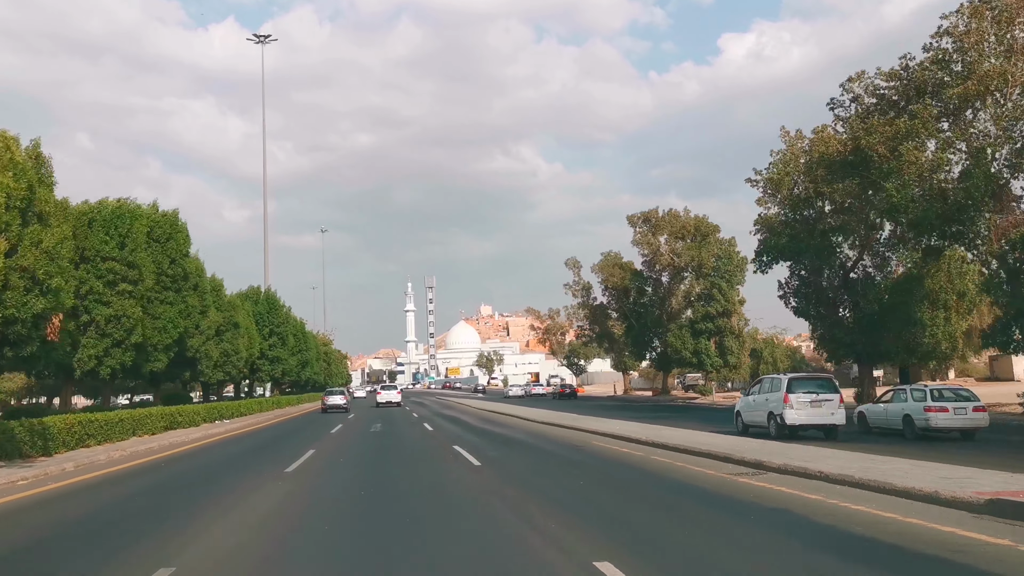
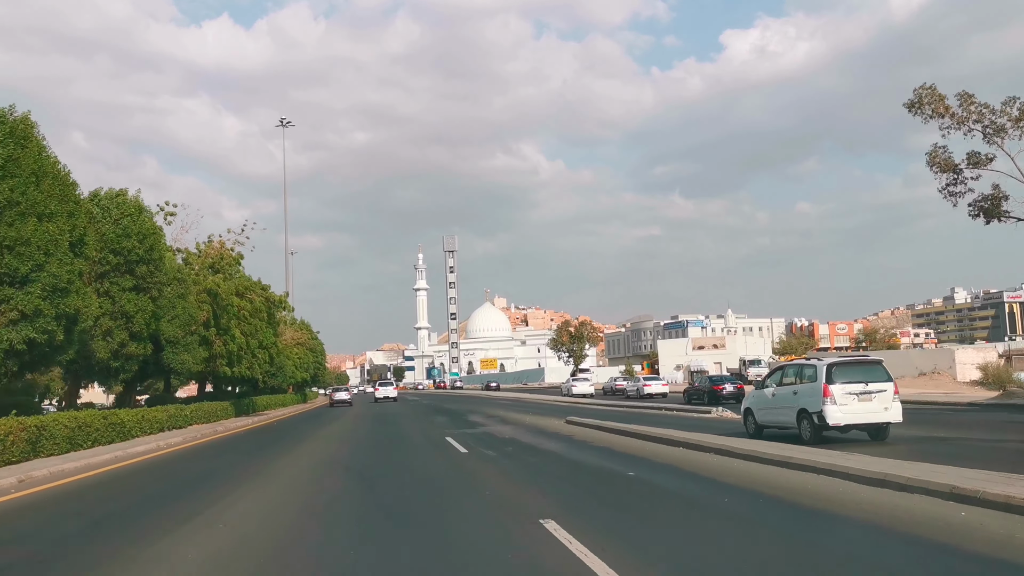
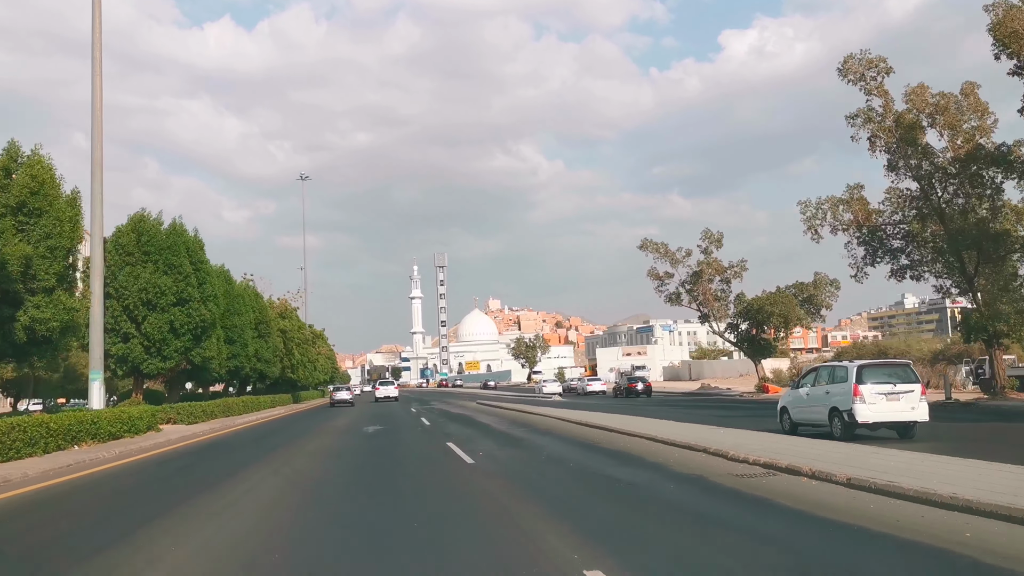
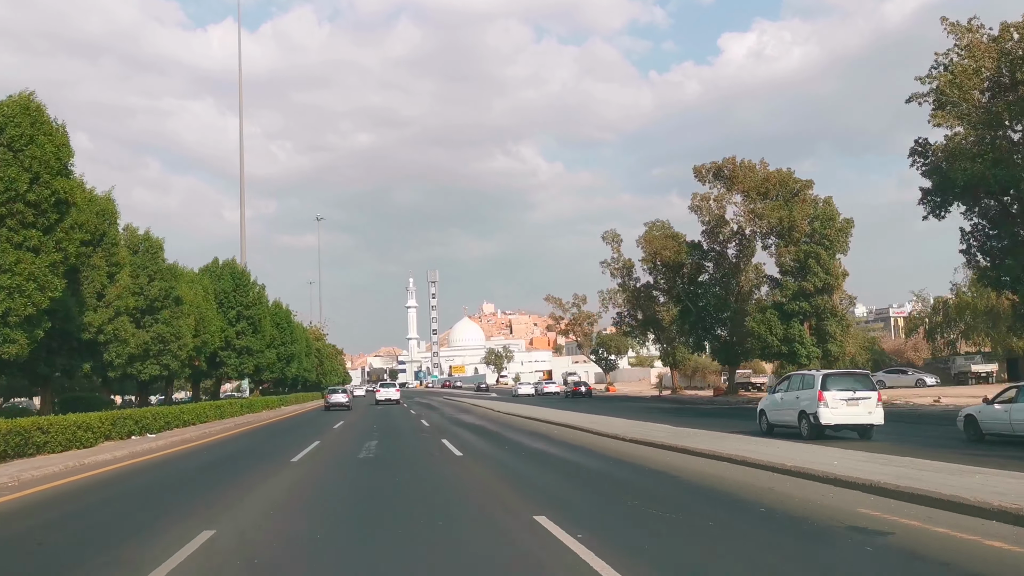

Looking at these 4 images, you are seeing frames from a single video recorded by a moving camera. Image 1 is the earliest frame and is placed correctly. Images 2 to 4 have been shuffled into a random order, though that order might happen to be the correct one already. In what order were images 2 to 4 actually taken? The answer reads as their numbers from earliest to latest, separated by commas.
4, 3, 2
